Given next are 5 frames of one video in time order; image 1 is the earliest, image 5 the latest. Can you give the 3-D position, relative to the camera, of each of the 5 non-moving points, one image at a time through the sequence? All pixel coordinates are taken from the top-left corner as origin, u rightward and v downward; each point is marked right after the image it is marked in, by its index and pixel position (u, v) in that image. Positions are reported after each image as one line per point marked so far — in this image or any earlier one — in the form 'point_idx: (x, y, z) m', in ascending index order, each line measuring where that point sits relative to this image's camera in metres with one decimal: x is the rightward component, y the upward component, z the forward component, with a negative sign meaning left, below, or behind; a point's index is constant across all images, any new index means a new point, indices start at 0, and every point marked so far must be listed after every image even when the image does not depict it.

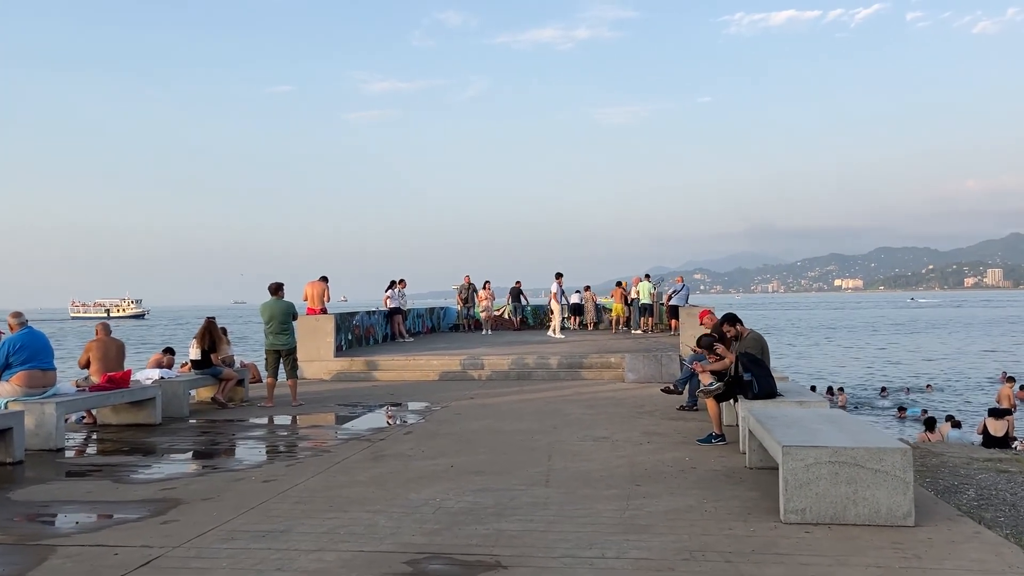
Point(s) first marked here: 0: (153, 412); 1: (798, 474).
0: (-4.6, -1.6, +10.4) m
1: (+1.8, -1.2, +5.3) m
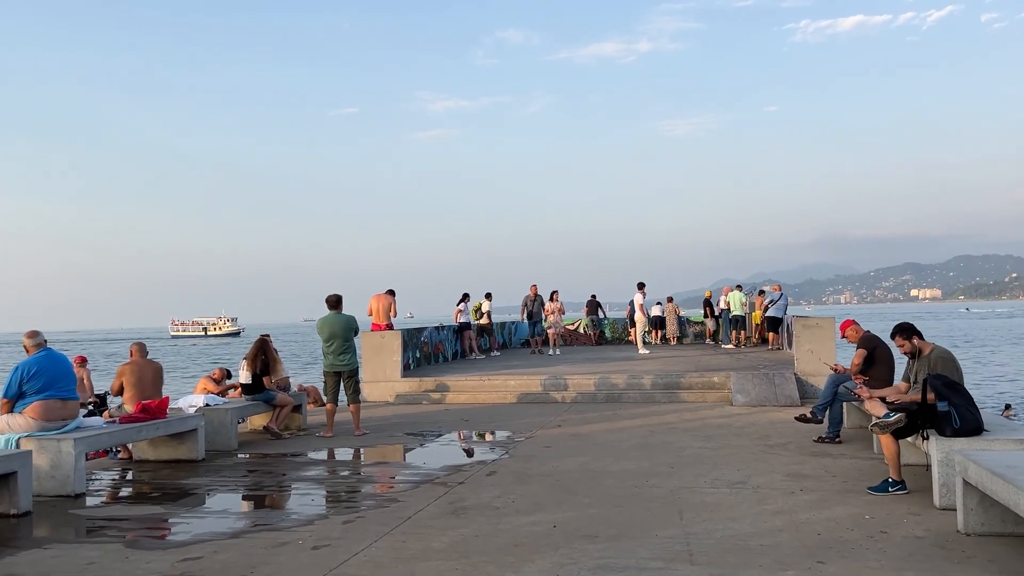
0: (-3.5, -1.7, +9.0) m
1: (+2.5, -1.2, +3.4) m
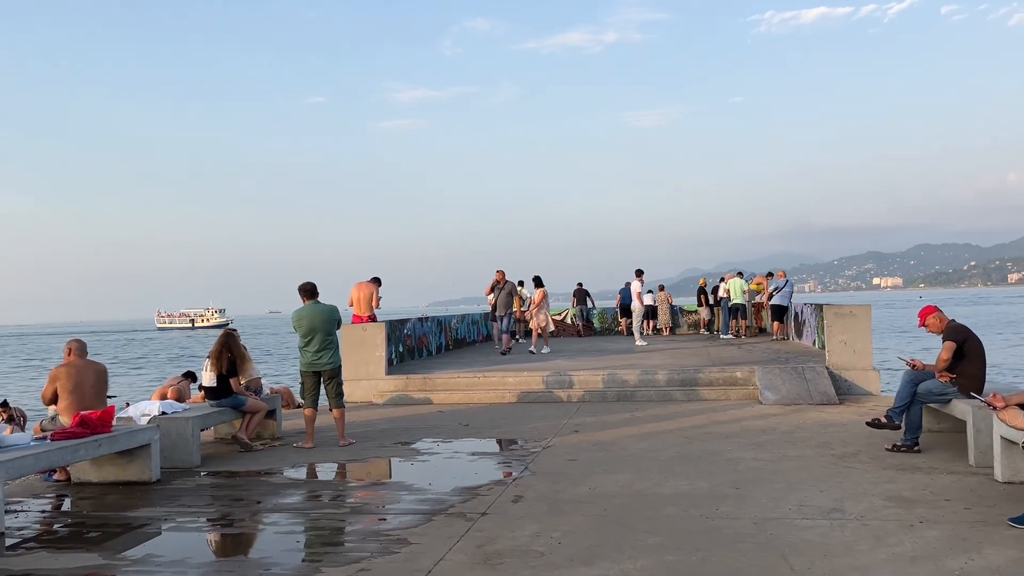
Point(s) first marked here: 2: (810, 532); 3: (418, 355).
0: (-3.3, -1.6, +7.4) m
1: (+2.9, -1.1, +2.1) m
2: (+1.8, -1.5, +5.0) m
3: (-1.9, -1.4, +16.9) m
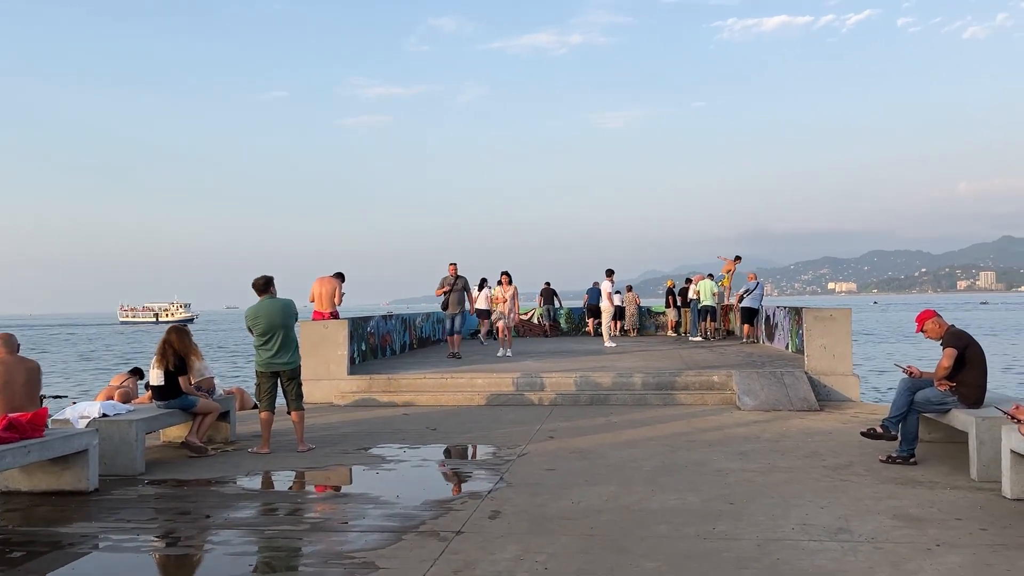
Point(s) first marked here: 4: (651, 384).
0: (-3.5, -1.5, +6.7) m
1: (+2.9, -1.1, +1.7) m
2: (+1.7, -1.5, +4.6) m
3: (-2.6, -1.3, +16.3) m
4: (+2.0, -1.4, +11.9) m
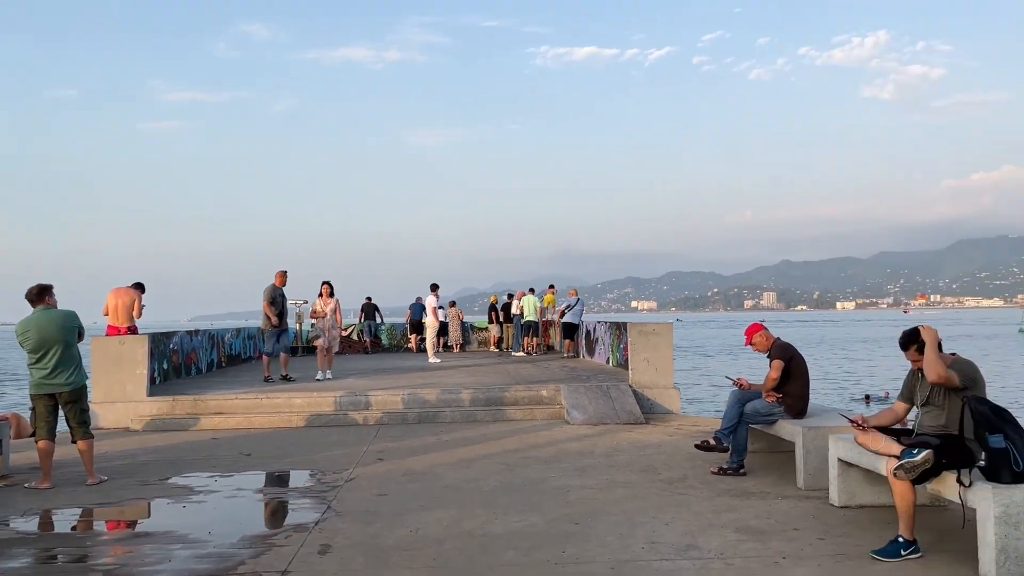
0: (-4.7, -1.6, +5.4) m
1: (+2.7, -1.1, +1.9) m
2: (+0.9, -1.5, +4.4) m
3: (-5.9, -1.5, +14.9) m
4: (-0.4, -1.6, +11.7) m
